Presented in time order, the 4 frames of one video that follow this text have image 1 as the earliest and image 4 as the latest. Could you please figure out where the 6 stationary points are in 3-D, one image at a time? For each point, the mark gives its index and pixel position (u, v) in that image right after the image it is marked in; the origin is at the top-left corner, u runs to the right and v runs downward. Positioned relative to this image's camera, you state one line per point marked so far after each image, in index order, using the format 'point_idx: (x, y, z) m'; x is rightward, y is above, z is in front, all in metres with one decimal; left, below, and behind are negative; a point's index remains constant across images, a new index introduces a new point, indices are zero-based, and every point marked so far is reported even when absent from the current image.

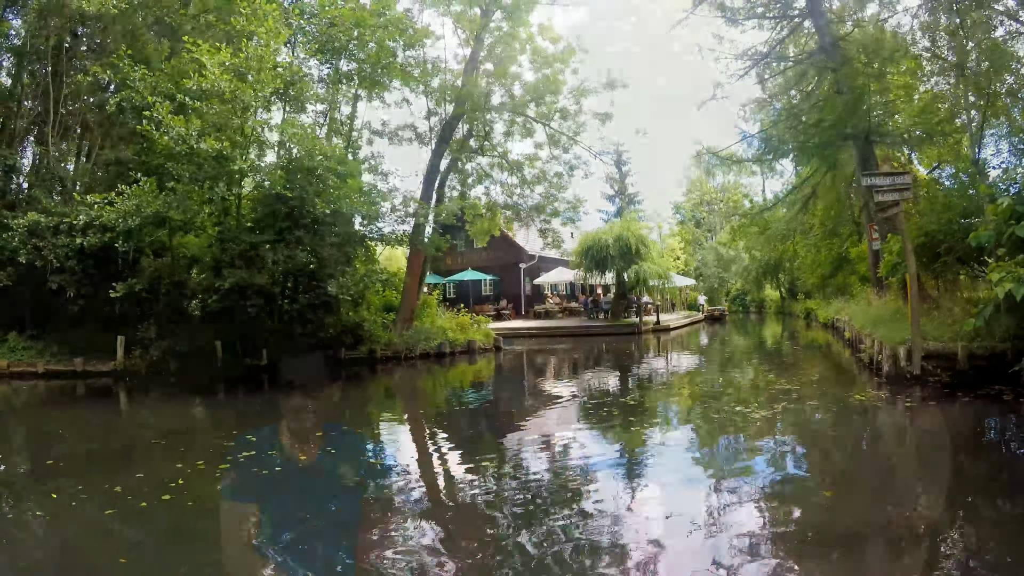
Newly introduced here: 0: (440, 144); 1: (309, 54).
0: (-1.9, +2.9, +12.3) m
1: (-4.7, +4.7, +12.6) m
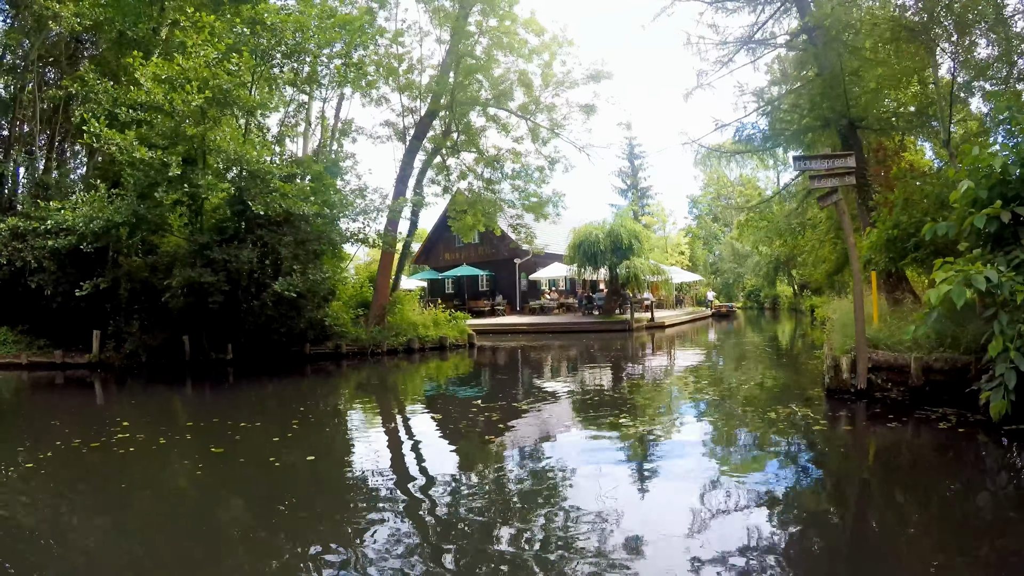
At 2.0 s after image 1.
0: (-2.2, +3.0, +12.5) m
1: (-5.0, +4.8, +13.0) m
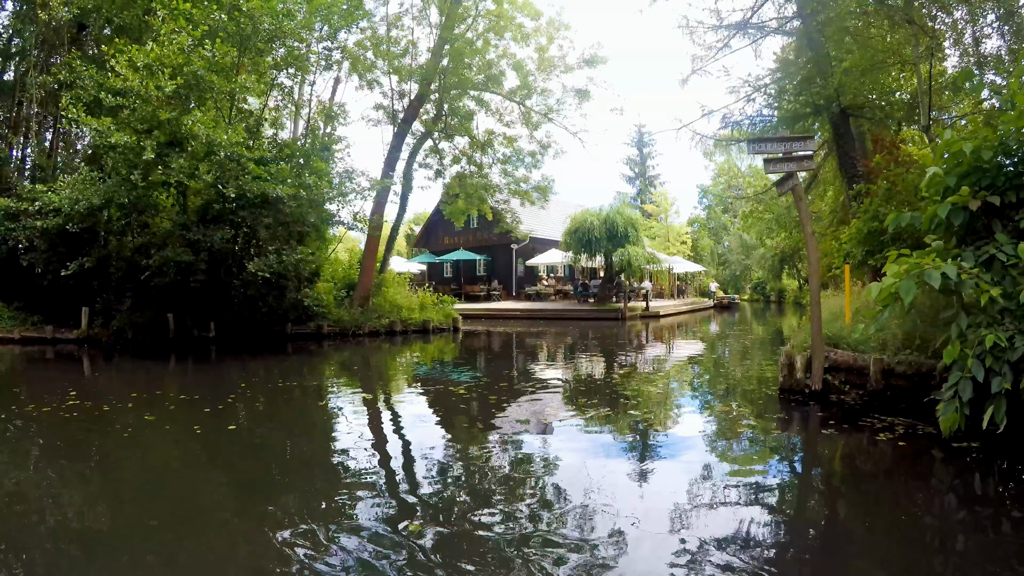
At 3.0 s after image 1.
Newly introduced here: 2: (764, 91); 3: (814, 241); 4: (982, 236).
0: (-2.3, +3.3, +12.5) m
1: (-5.0, +5.2, +13.2) m
2: (+4.0, +3.2, +9.9) m
3: (+2.8, +0.4, +5.8) m
4: (+4.3, +0.5, +5.5) m
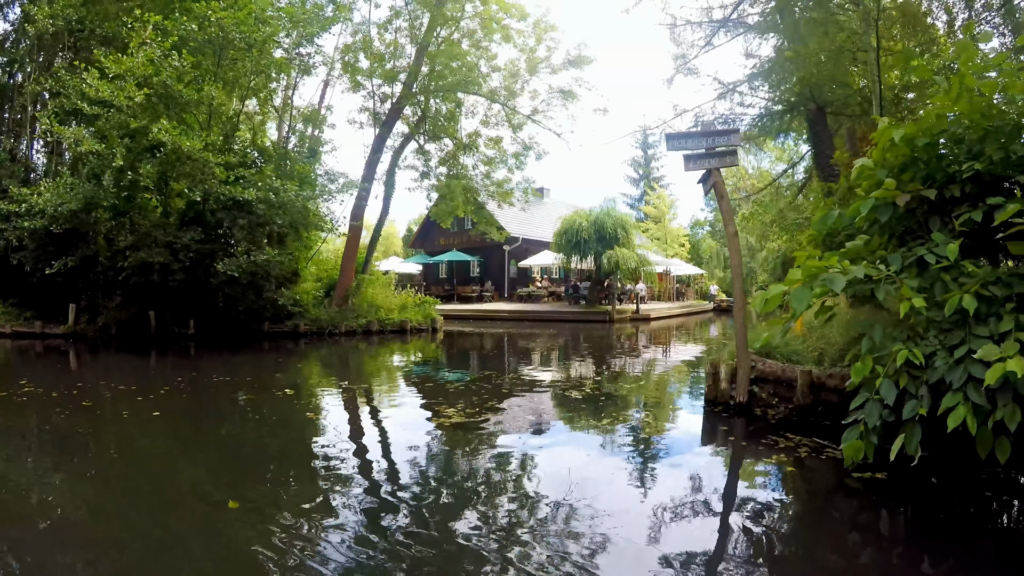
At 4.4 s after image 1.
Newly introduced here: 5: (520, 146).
0: (-2.5, +3.3, +12.7) m
1: (-5.2, +5.2, +13.6) m
2: (+3.6, +3.2, +9.7) m
3: (+2.1, +0.4, +5.6) m
4: (+3.5, +0.5, +5.3) m
5: (+0.2, +2.7, +11.6) m
